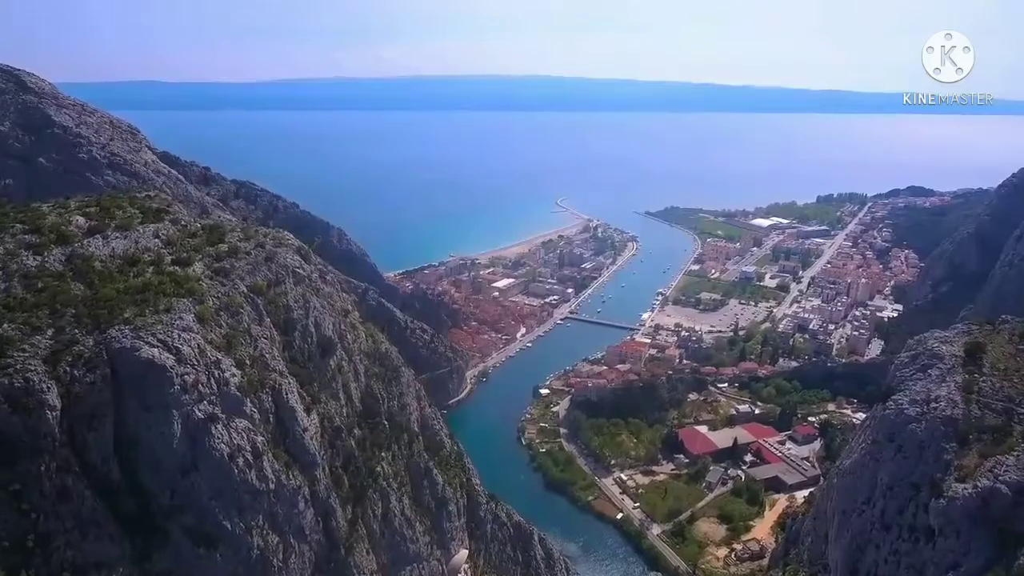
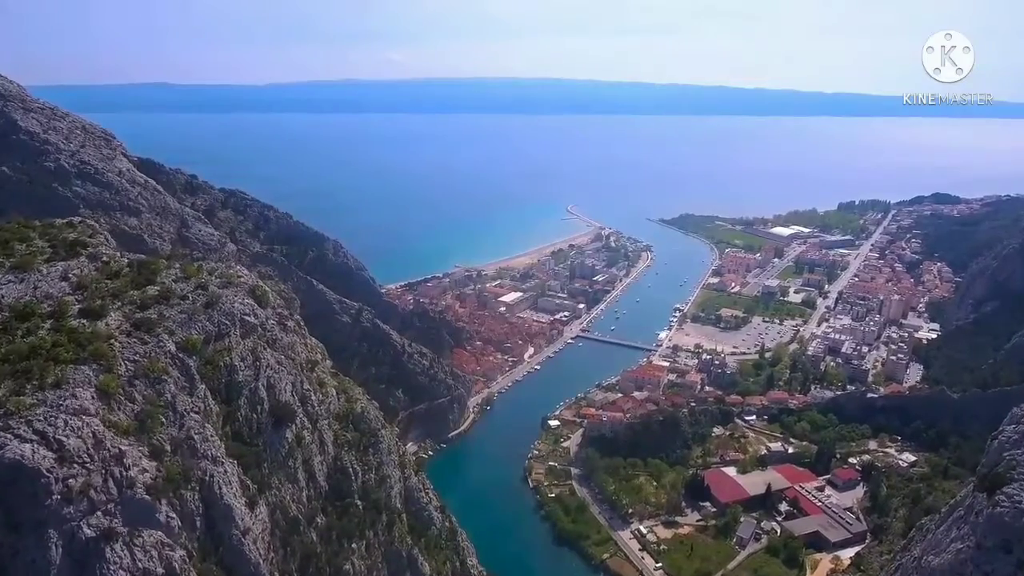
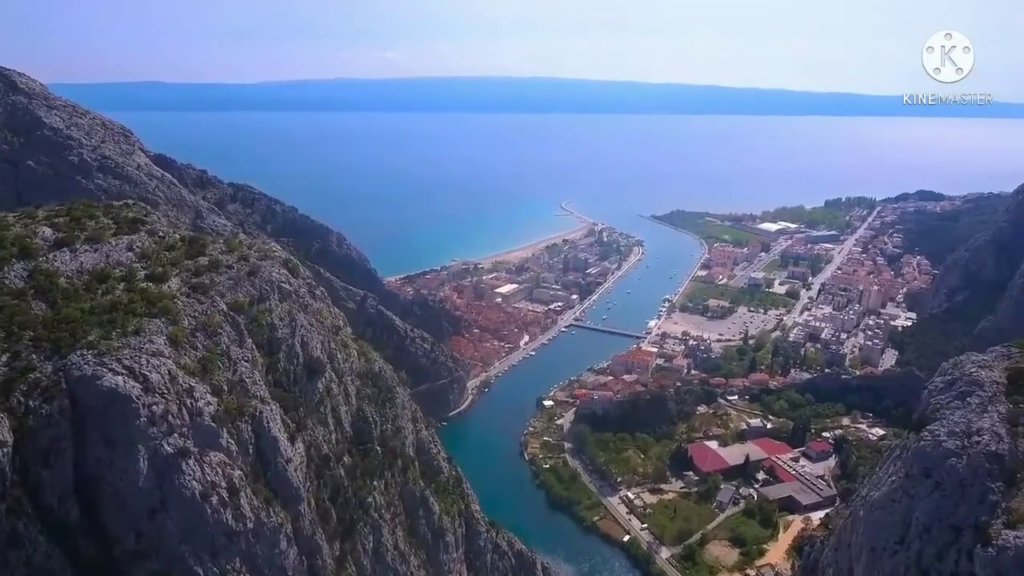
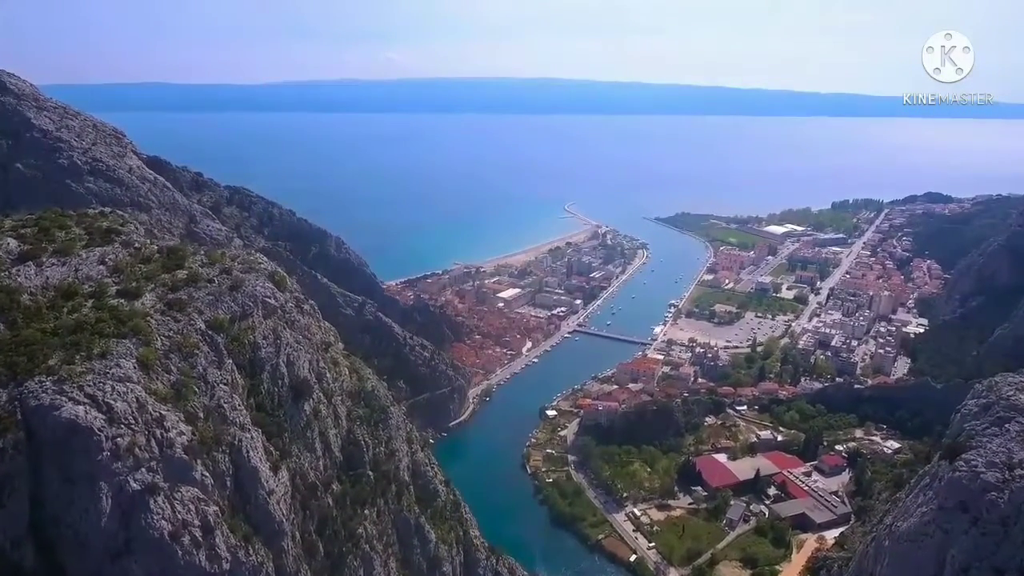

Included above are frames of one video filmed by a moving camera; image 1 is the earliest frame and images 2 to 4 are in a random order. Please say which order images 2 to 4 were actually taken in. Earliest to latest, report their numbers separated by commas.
3, 4, 2
